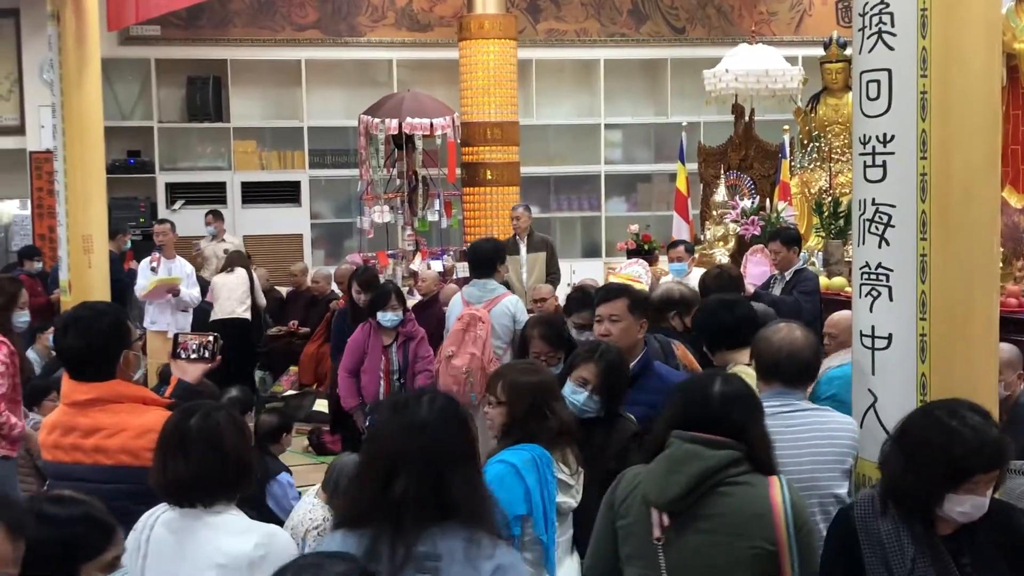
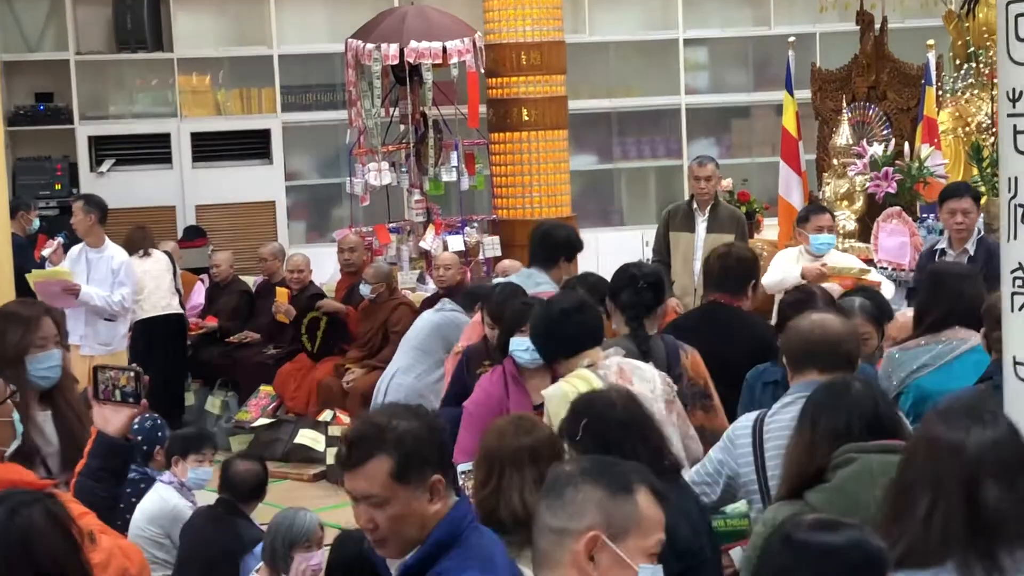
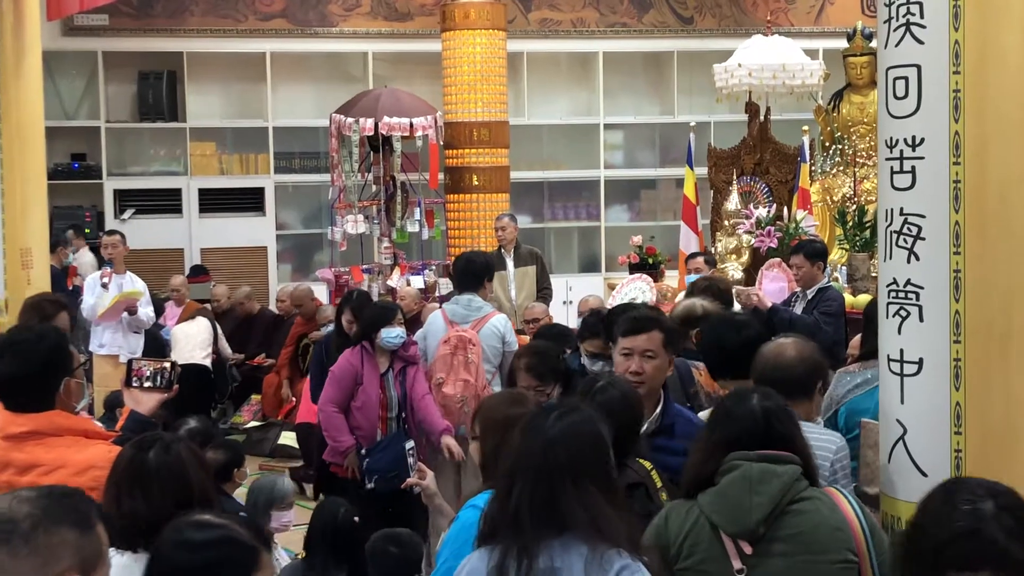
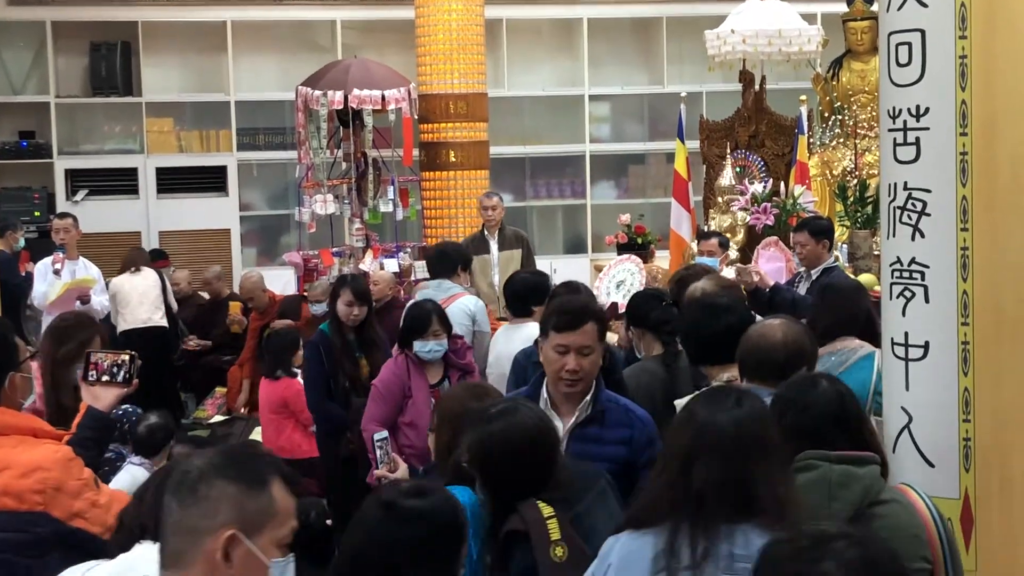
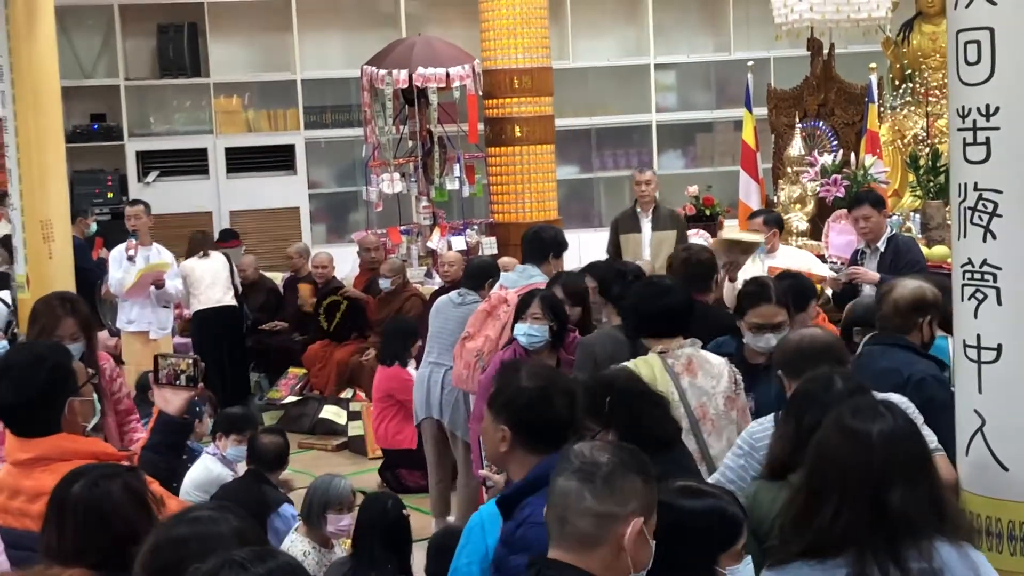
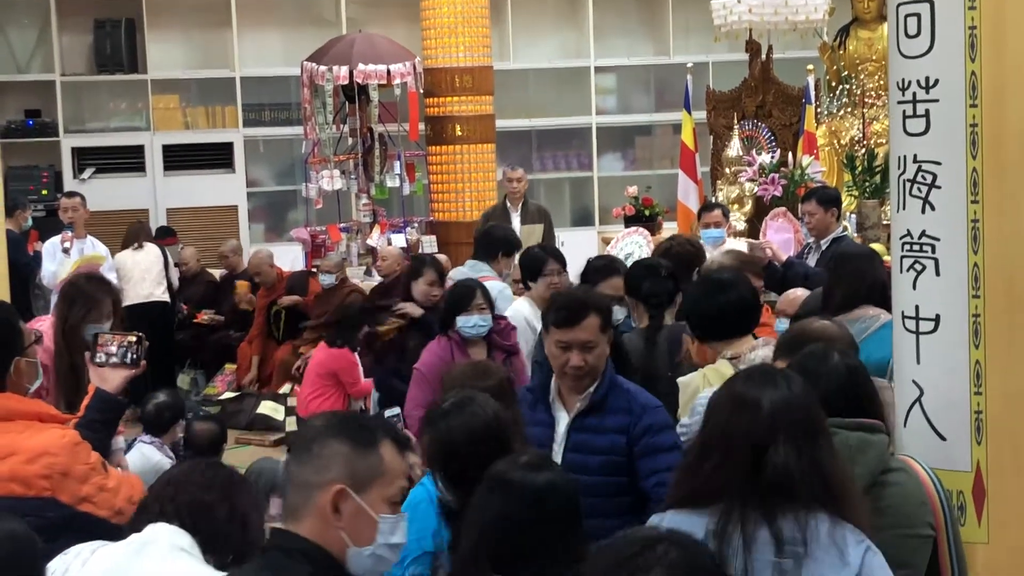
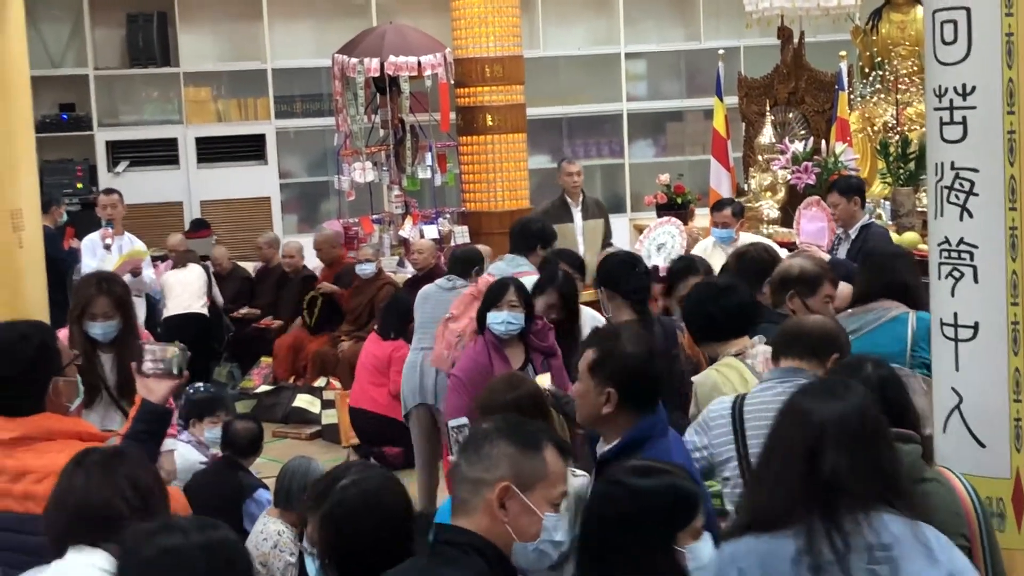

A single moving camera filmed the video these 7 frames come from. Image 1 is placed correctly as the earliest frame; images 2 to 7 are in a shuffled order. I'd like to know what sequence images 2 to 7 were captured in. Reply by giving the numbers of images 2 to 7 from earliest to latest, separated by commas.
3, 4, 6, 7, 5, 2
